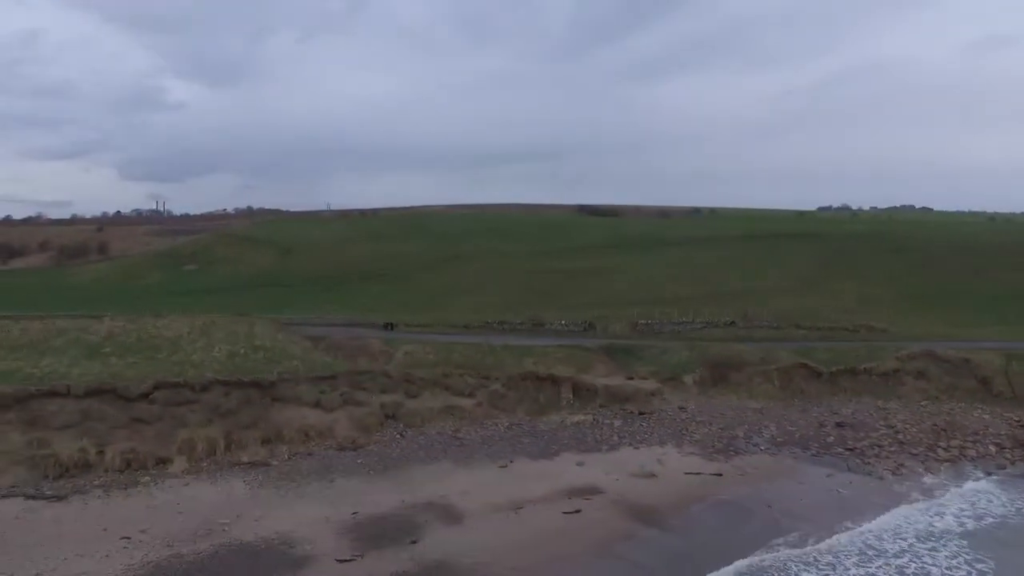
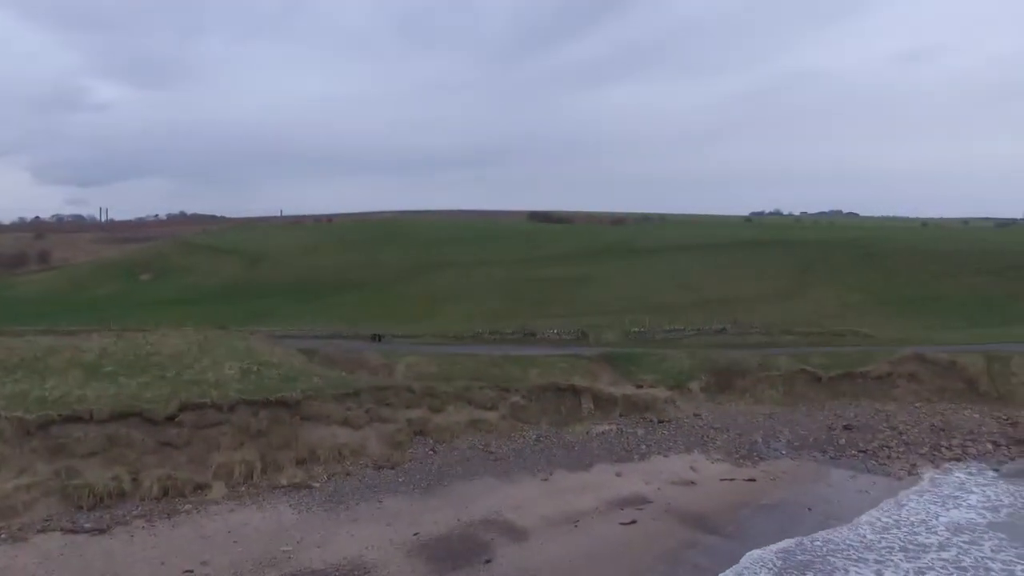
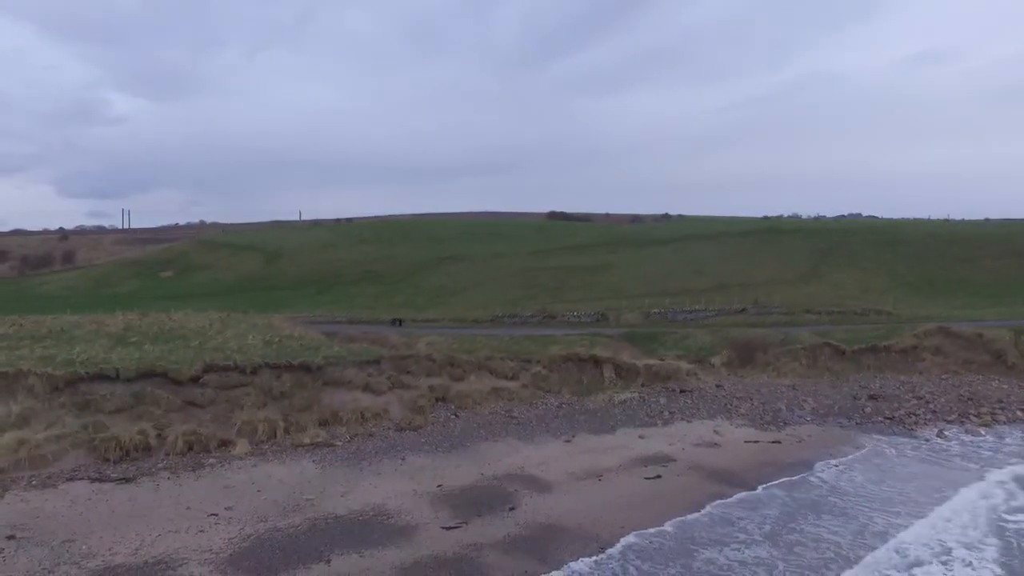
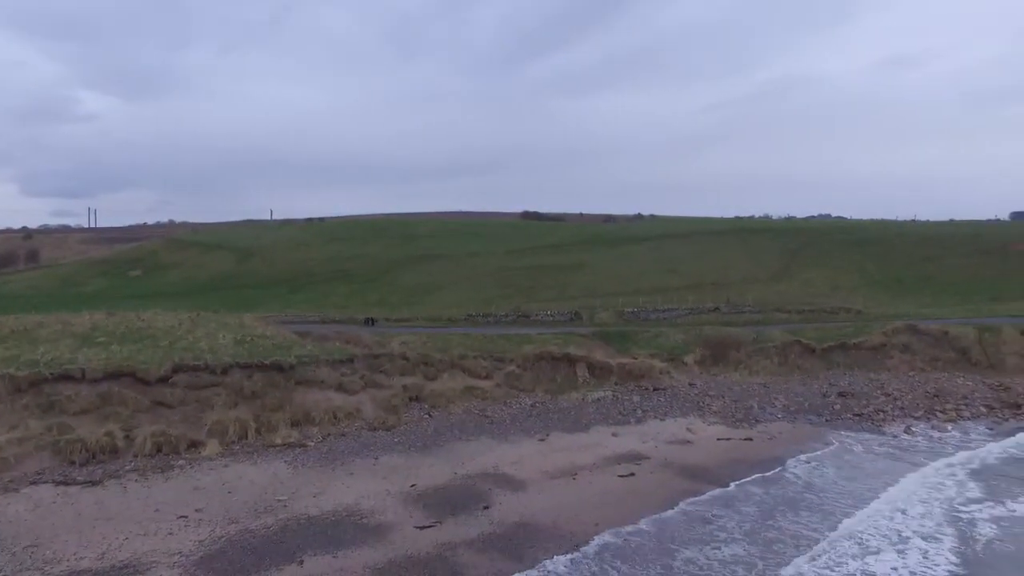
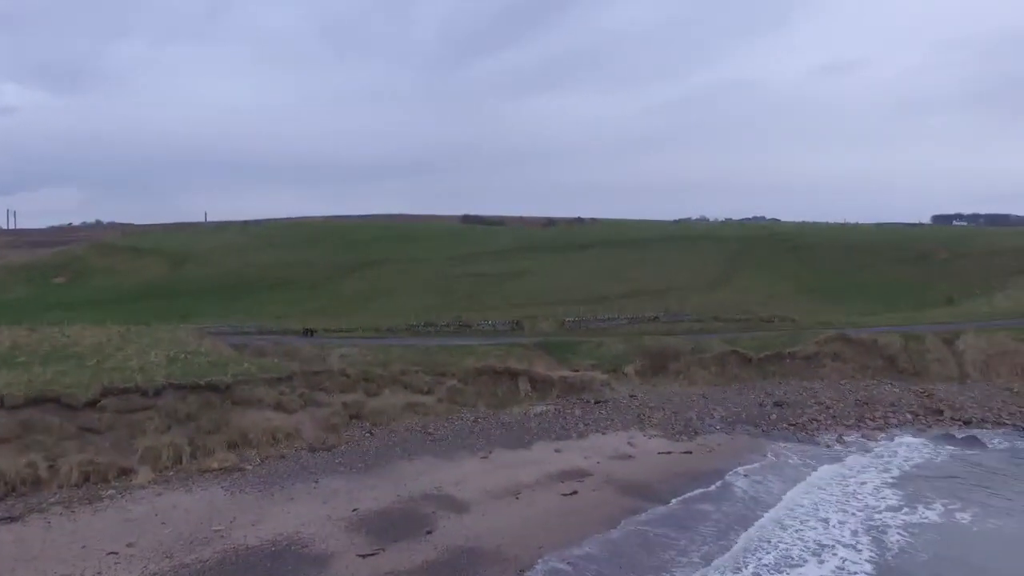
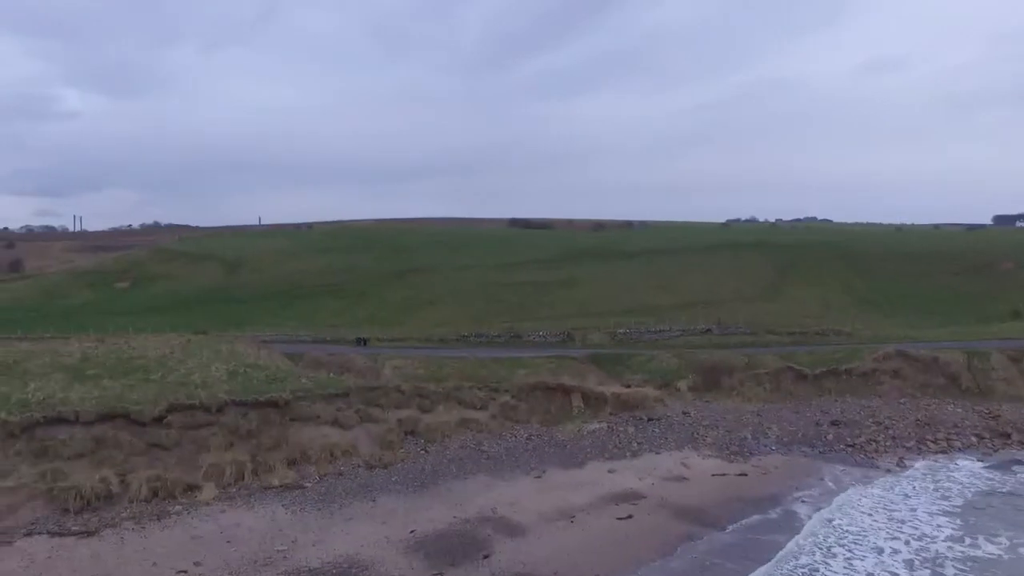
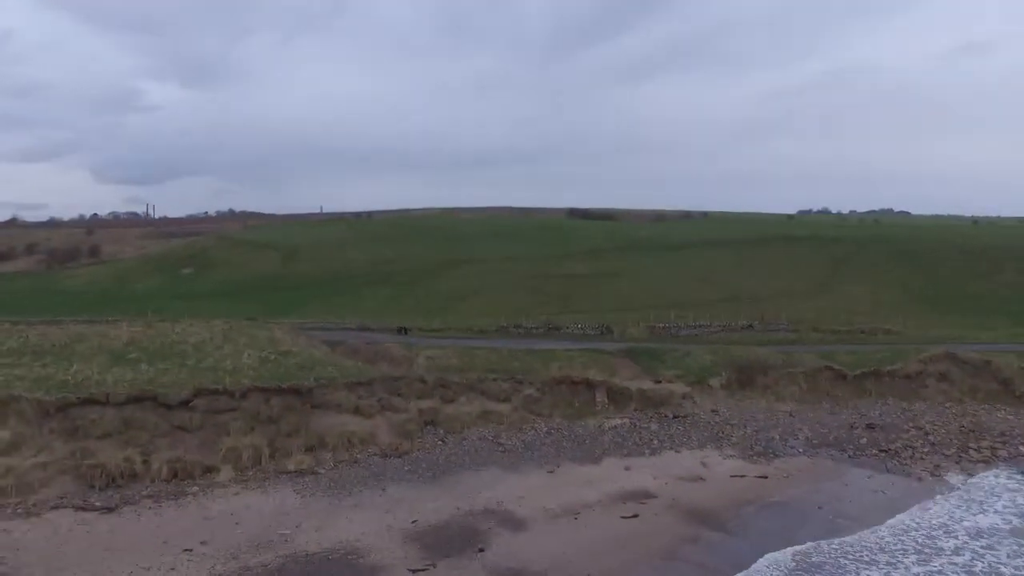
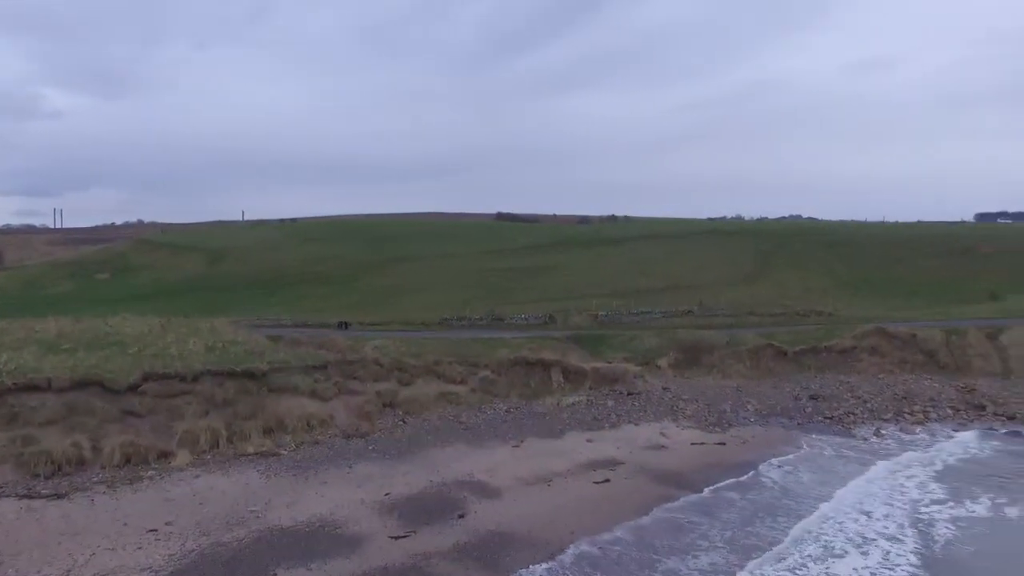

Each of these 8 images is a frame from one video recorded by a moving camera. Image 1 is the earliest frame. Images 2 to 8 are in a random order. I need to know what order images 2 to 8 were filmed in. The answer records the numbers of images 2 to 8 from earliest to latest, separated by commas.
7, 2, 3, 4, 8, 5, 6
